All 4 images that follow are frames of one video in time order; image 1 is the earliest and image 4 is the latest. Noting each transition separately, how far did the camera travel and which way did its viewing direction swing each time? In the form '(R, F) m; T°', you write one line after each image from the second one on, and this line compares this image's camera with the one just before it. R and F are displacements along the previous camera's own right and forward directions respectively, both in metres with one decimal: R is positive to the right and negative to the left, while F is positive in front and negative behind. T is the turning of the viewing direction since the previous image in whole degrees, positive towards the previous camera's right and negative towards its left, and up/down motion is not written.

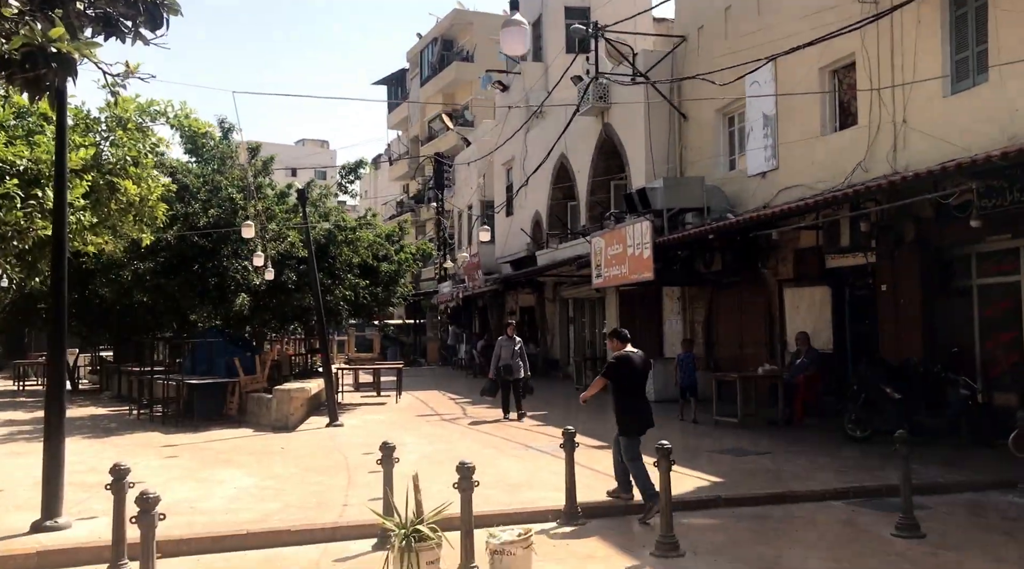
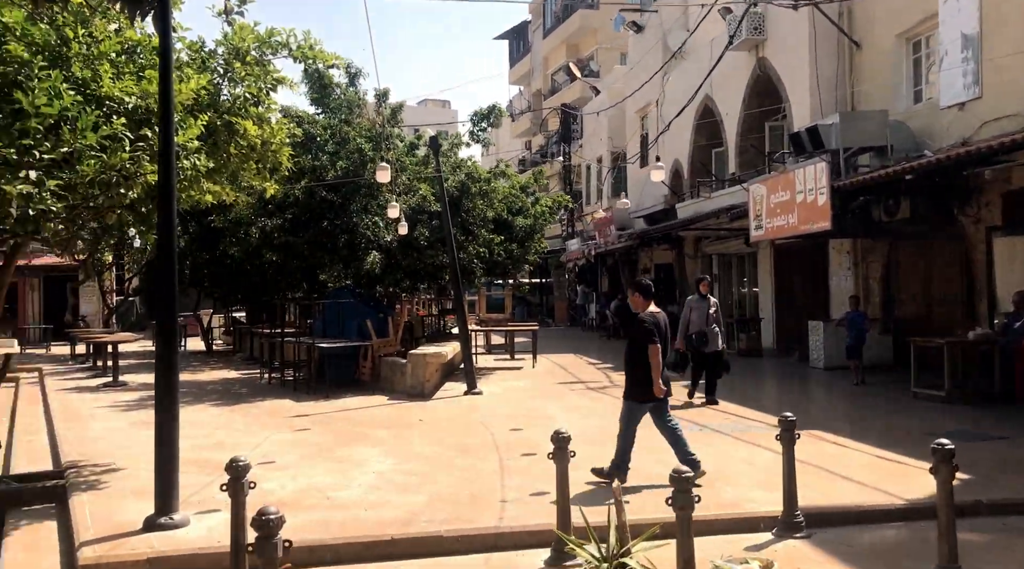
(-0.5, +1.6) m; -7°
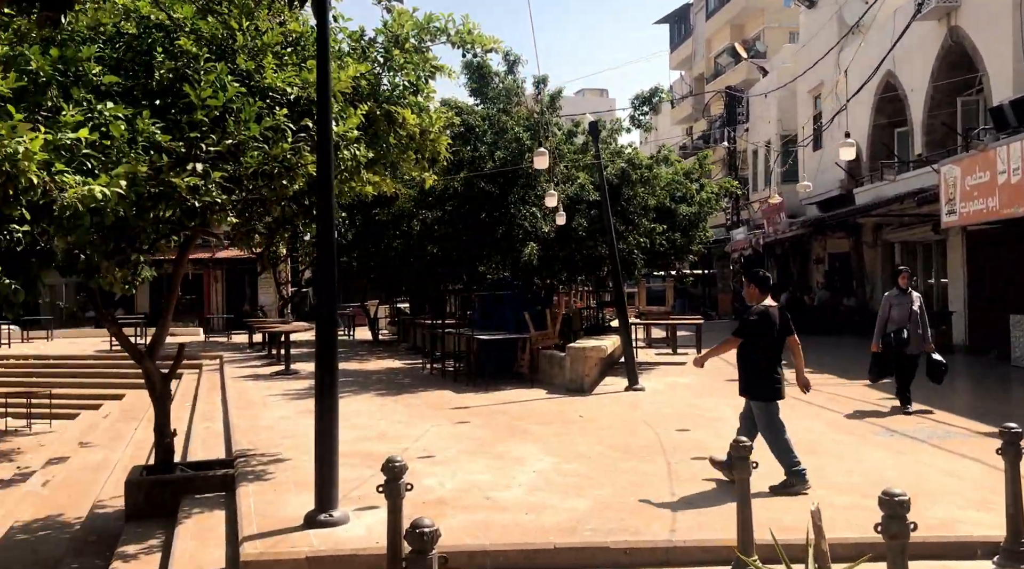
(-0.1, +0.6) m; -9°
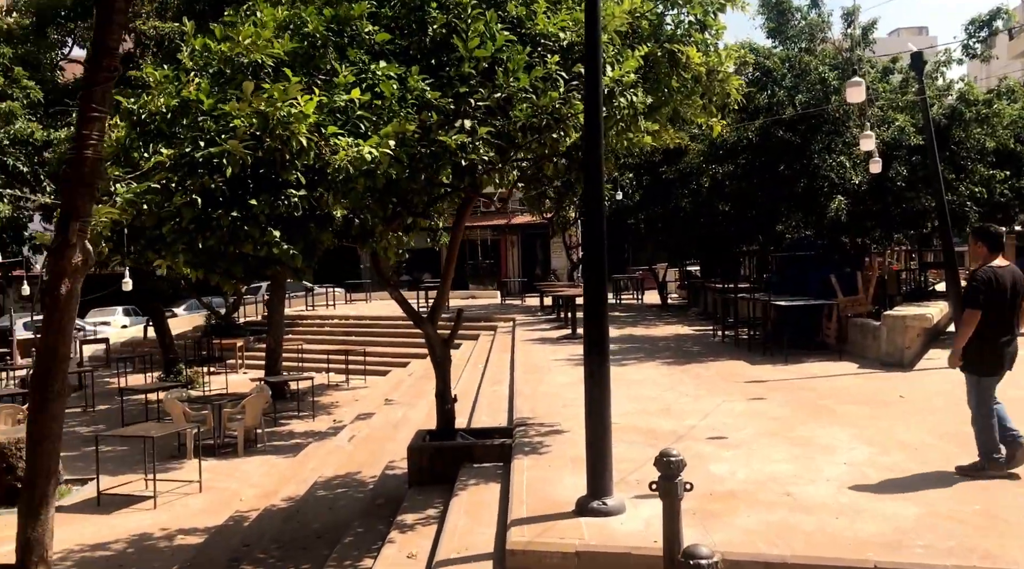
(+0.1, +1.1) m; -17°
